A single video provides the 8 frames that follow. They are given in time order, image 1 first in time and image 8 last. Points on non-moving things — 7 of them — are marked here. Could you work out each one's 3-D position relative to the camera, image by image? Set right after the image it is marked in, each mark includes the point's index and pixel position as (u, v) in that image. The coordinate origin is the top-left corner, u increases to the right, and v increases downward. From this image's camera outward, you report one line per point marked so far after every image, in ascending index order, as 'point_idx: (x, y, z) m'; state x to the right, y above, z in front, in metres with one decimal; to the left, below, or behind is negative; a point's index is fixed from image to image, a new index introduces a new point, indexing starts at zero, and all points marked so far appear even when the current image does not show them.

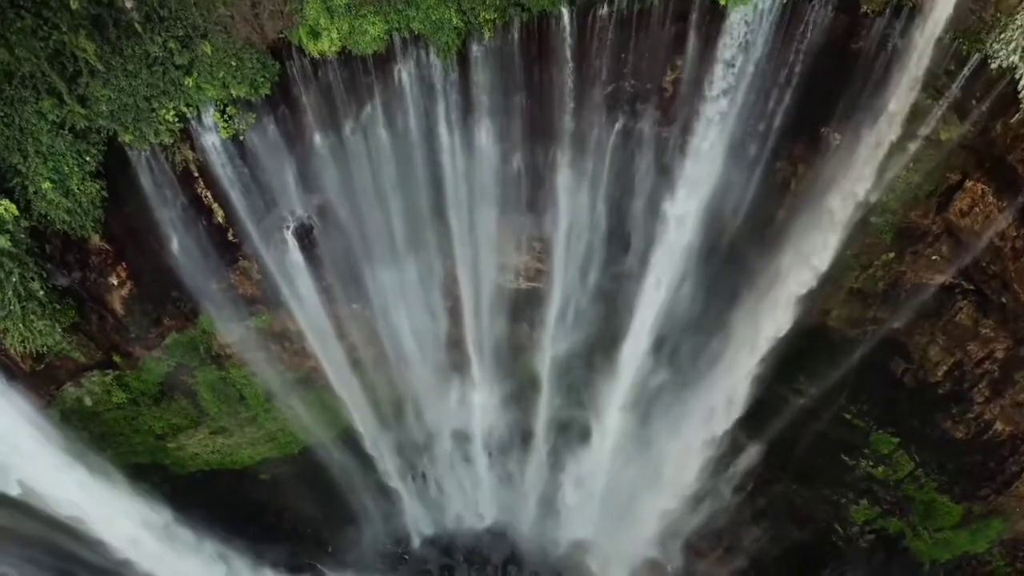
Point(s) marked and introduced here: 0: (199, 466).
0: (-5.0, -2.9, +12.0) m
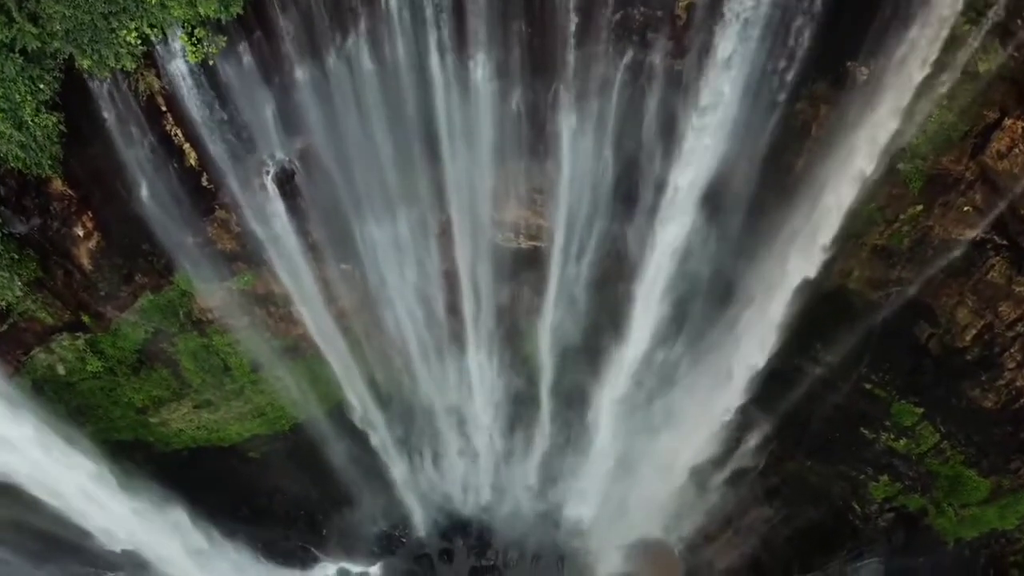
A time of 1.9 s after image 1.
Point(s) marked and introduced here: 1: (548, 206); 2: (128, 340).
0: (-5.0, -2.4, +11.4) m
1: (+0.4, +1.1, +9.2) m
2: (-5.0, -0.7, +9.6) m
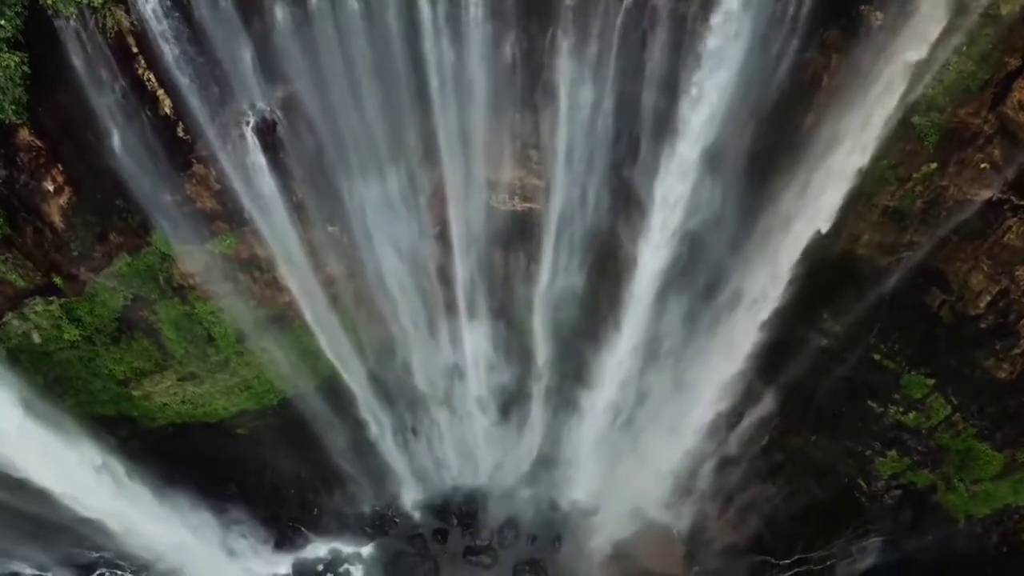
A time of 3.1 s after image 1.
0: (-5.0, -1.9, +11.0) m
1: (+0.4, +1.5, +8.8) m
2: (-5.0, -0.2, +9.2) m
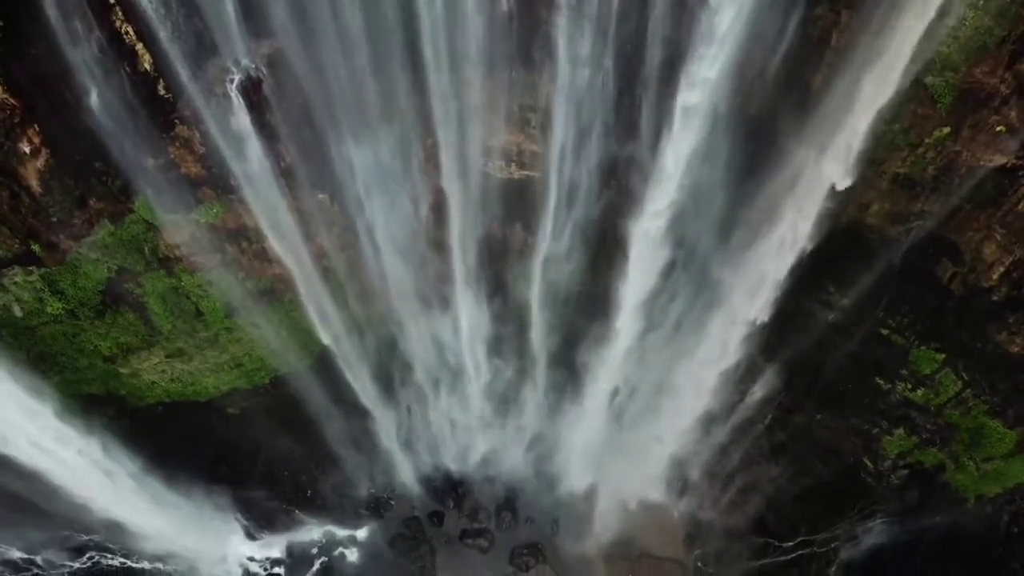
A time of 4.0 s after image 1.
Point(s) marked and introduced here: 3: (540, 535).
0: (-5.1, -1.6, +10.7) m
1: (+0.4, +1.8, +8.5) m
2: (-5.0, +0.1, +8.9) m
3: (+0.4, -3.9, +11.8) m
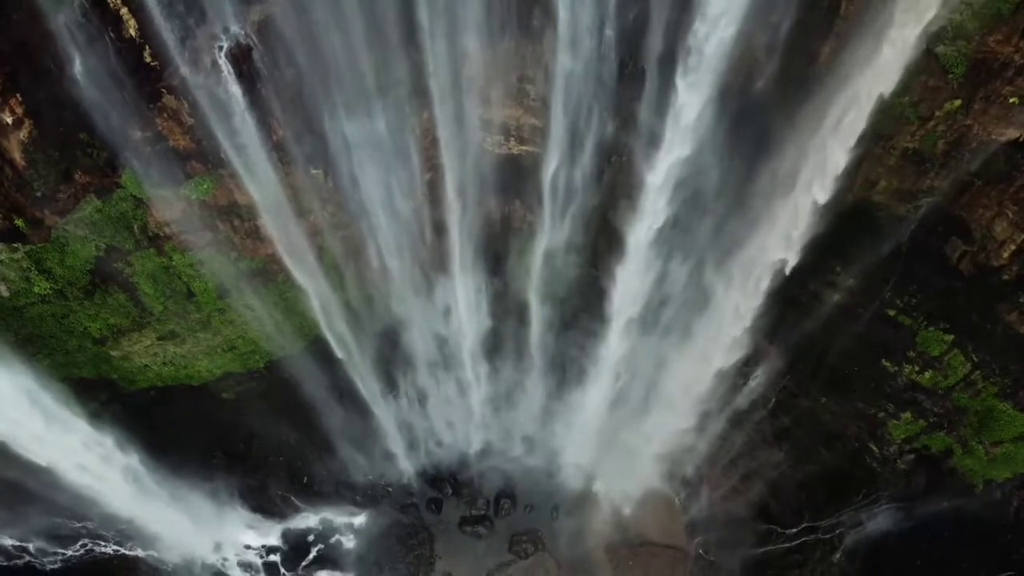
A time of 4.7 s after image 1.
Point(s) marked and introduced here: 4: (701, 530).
0: (-5.1, -1.3, +10.5) m
1: (+0.3, +2.1, +8.3) m
2: (-5.1, +0.3, +8.7) m
3: (+0.4, -3.7, +11.6) m
4: (+2.9, -3.8, +11.6) m
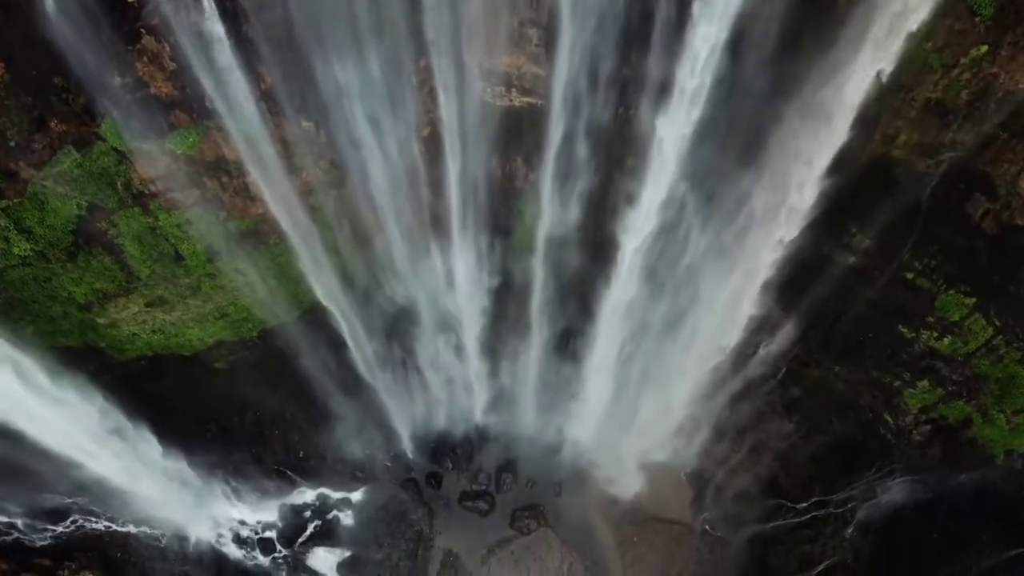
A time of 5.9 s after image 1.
0: (-5.1, -0.9, +10.1) m
1: (+0.4, +2.5, +7.8) m
2: (-5.0, +0.8, +8.3) m
3: (+0.4, -3.2, +11.2) m
4: (+3.0, -3.3, +11.3) m
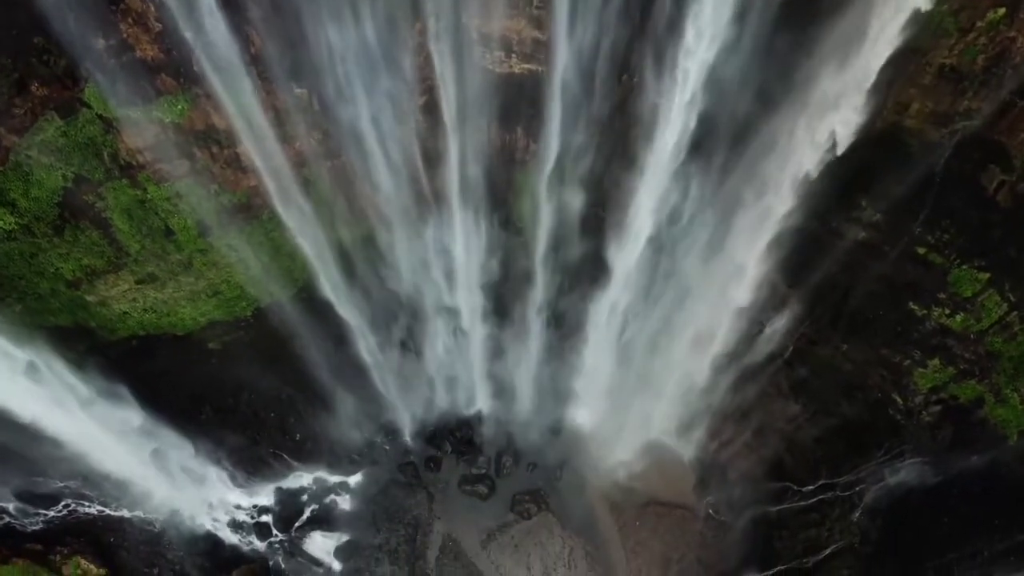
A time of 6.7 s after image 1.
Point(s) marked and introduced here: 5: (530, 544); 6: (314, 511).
0: (-5.1, -0.6, +9.9) m
1: (+0.3, +2.8, +7.6) m
2: (-5.0, +1.1, +8.1) m
3: (+0.4, -2.8, +11.0) m
4: (+3.0, -3.0, +11.1) m
5: (+0.2, -3.6, +10.4) m
6: (-2.9, -3.3, +10.9) m
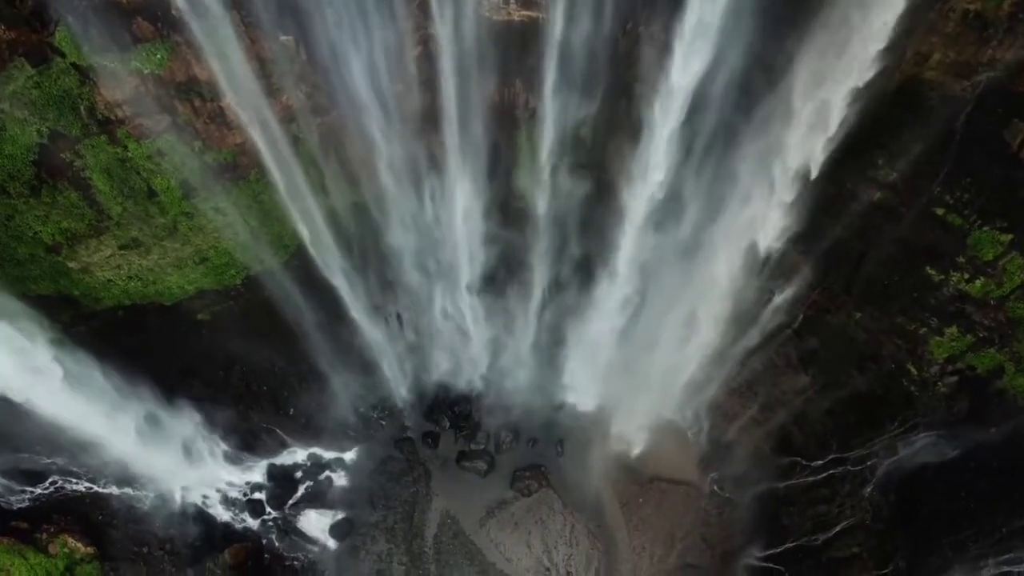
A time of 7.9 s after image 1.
0: (-5.1, -0.1, +9.5) m
1: (+0.3, +3.2, +7.1) m
2: (-5.1, +1.4, +7.7) m
3: (+0.4, -2.4, +10.7) m
4: (+3.0, -2.5, +10.7) m
5: (+0.2, -3.1, +10.0) m
6: (-2.9, -2.8, +10.6) m
